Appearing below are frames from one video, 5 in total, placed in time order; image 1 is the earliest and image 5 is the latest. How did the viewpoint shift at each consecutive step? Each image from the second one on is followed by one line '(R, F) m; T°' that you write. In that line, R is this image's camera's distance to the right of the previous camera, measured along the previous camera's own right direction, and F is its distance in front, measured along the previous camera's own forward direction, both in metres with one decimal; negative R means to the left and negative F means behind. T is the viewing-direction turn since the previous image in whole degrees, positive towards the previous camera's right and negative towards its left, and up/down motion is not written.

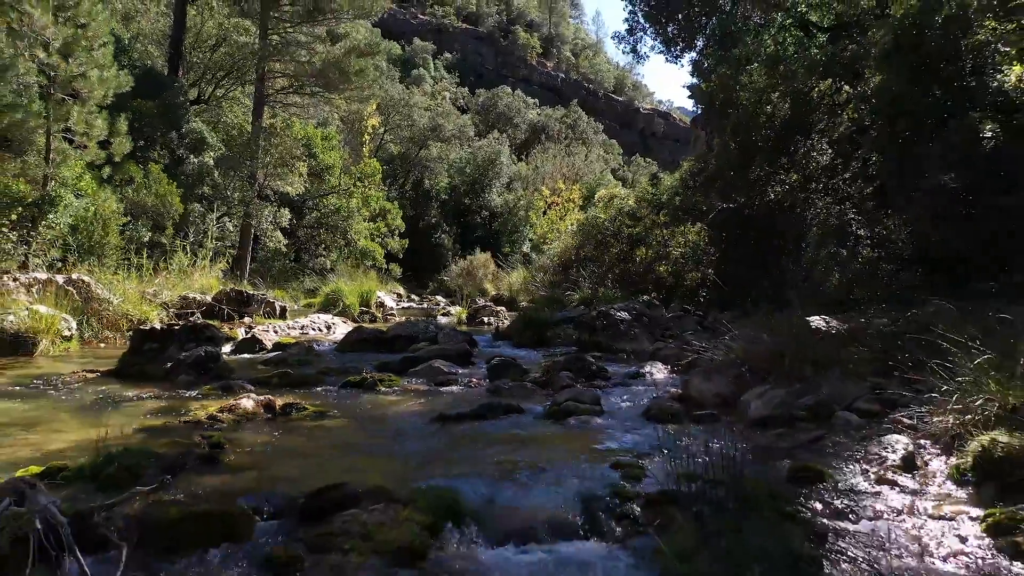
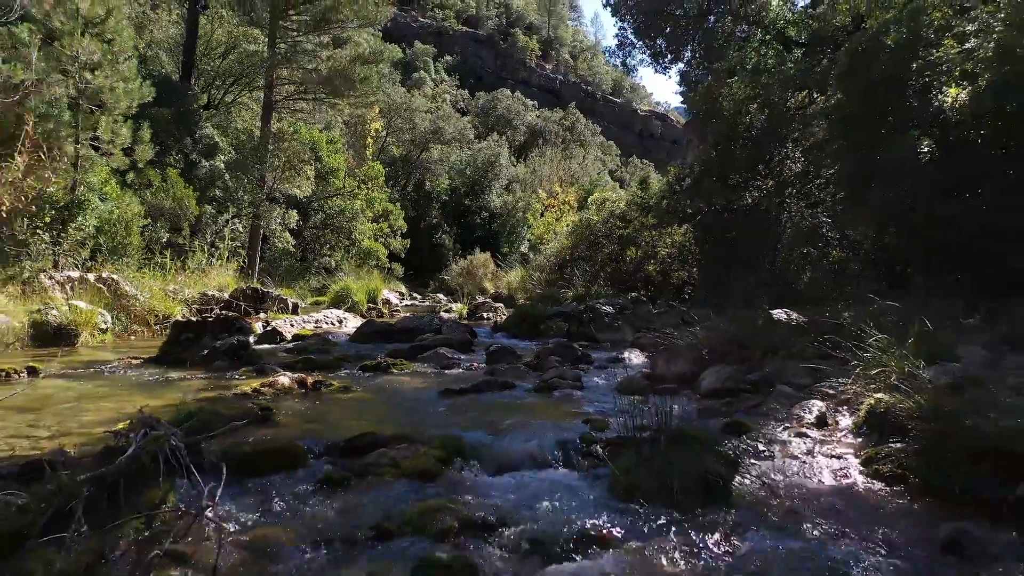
(0.0, -1.0) m; 0°
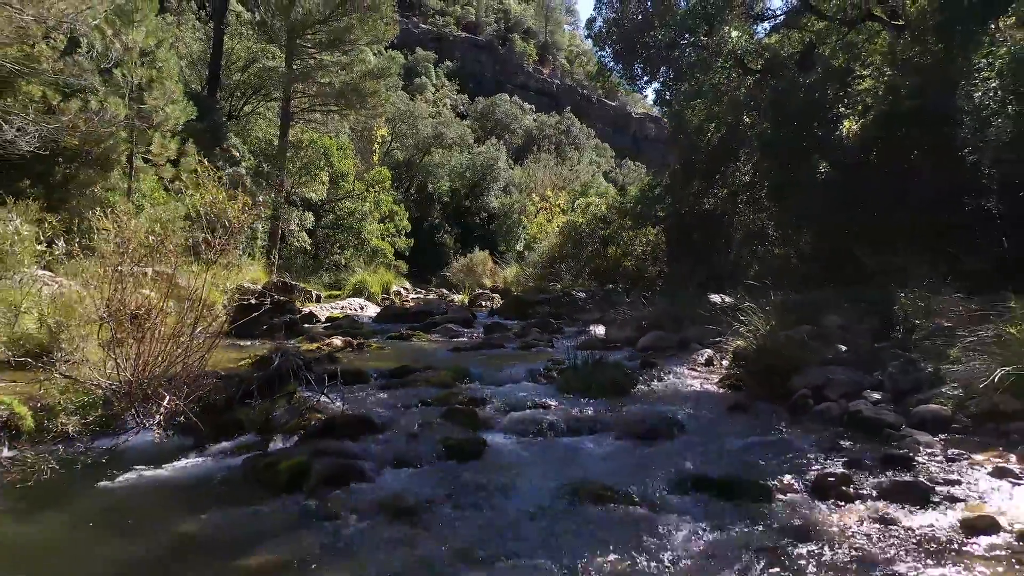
(+0.1, -2.4) m; 0°
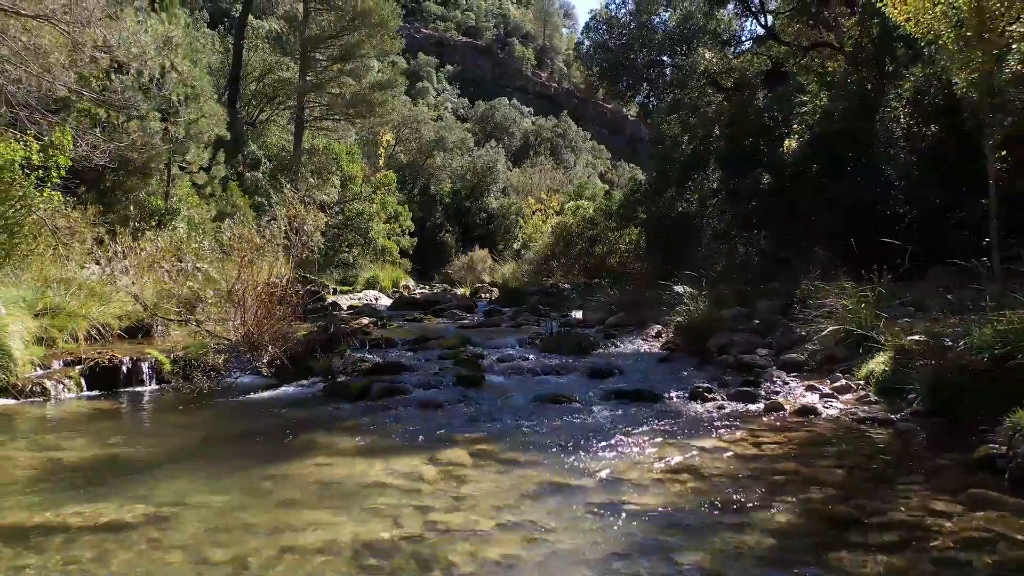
(+0.1, -2.1) m; 0°
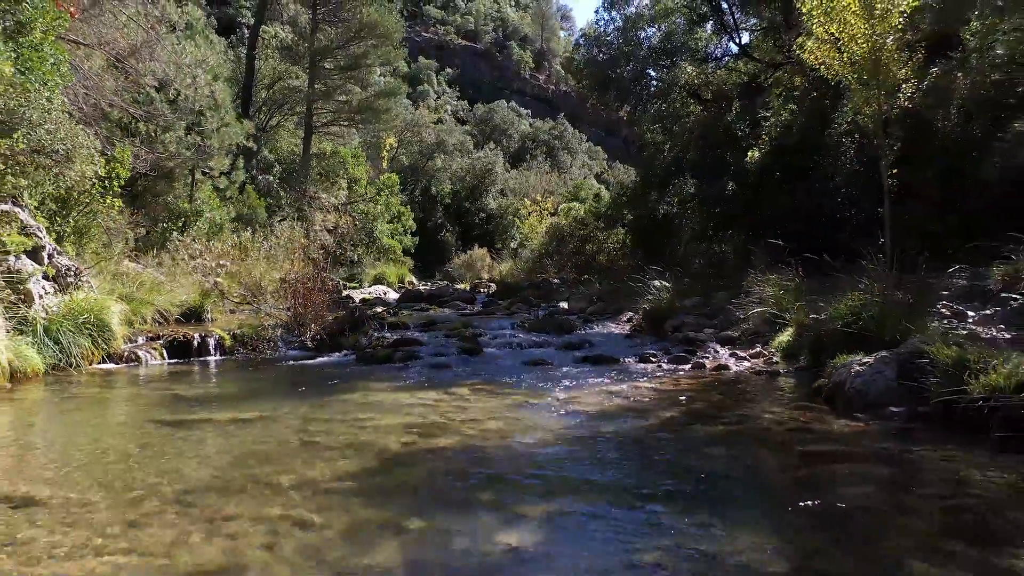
(+0.1, -1.7) m; 0°
